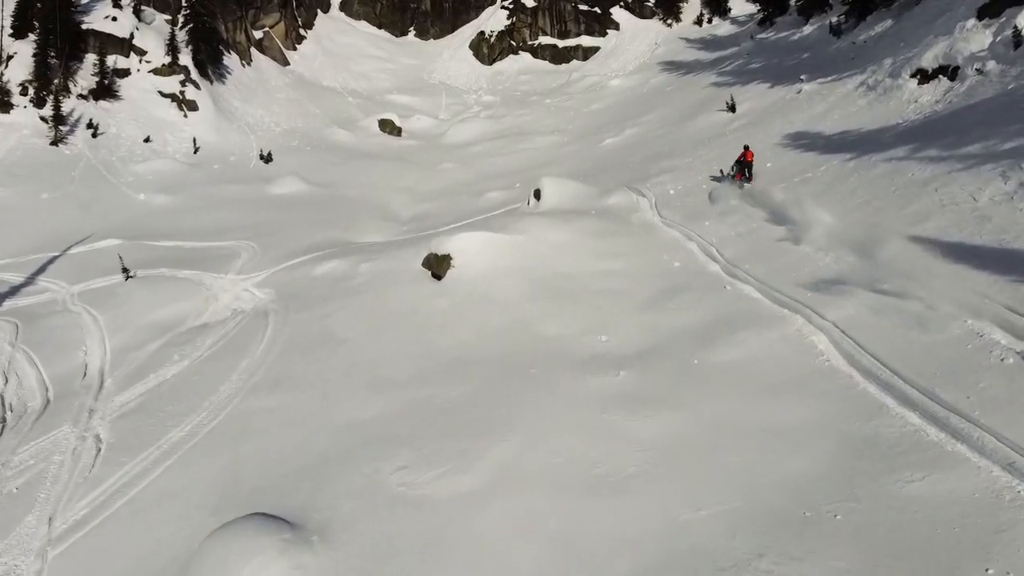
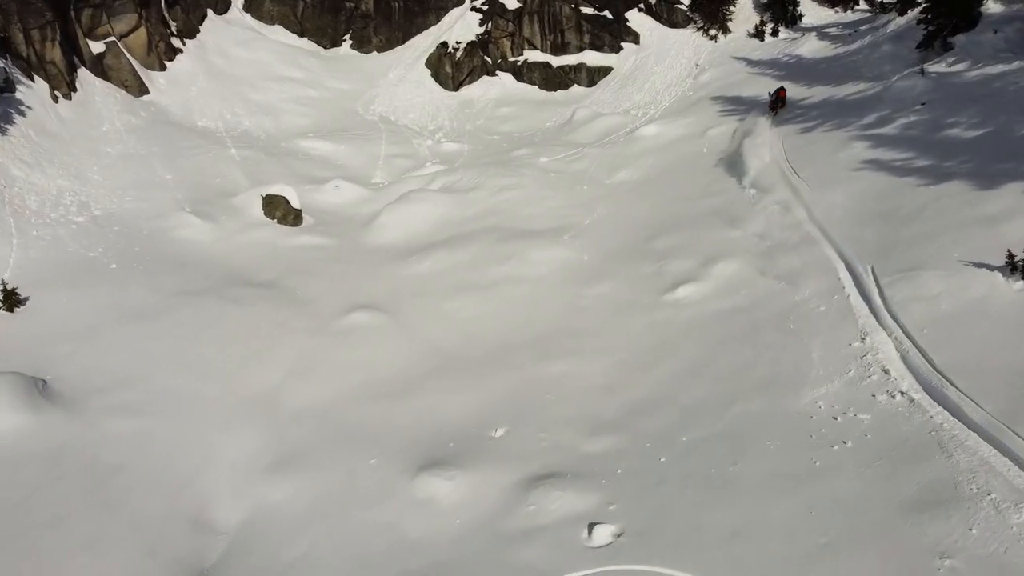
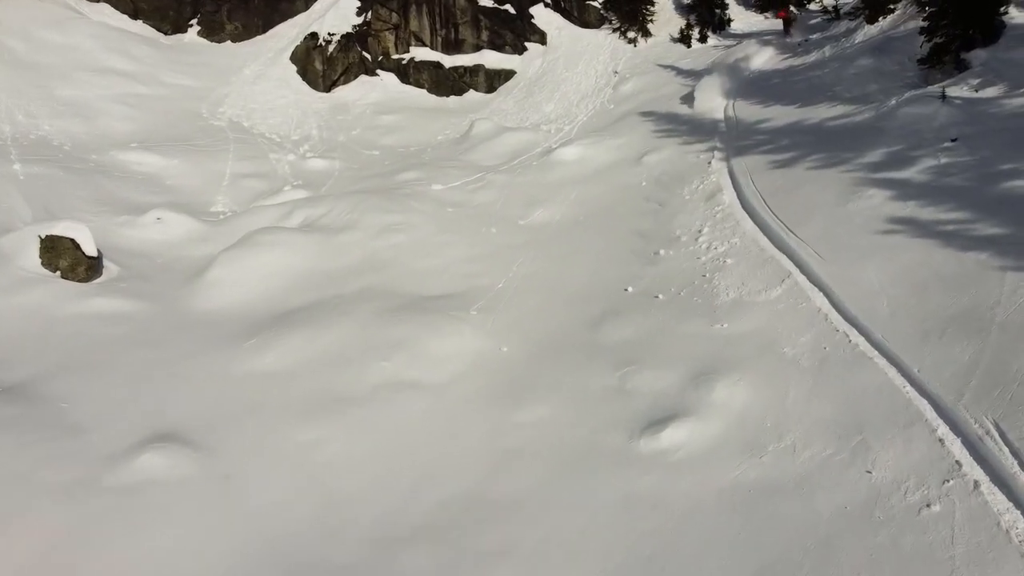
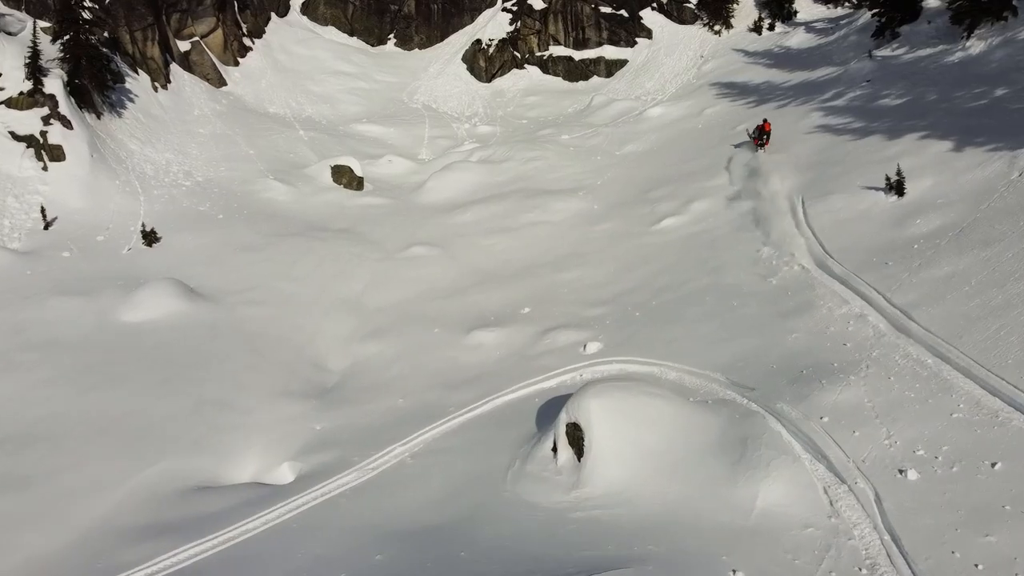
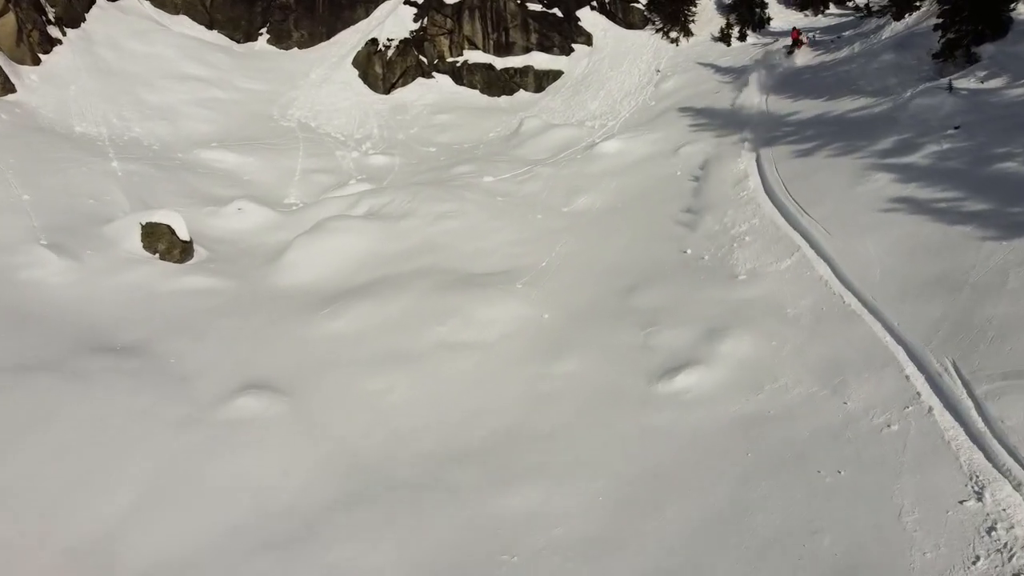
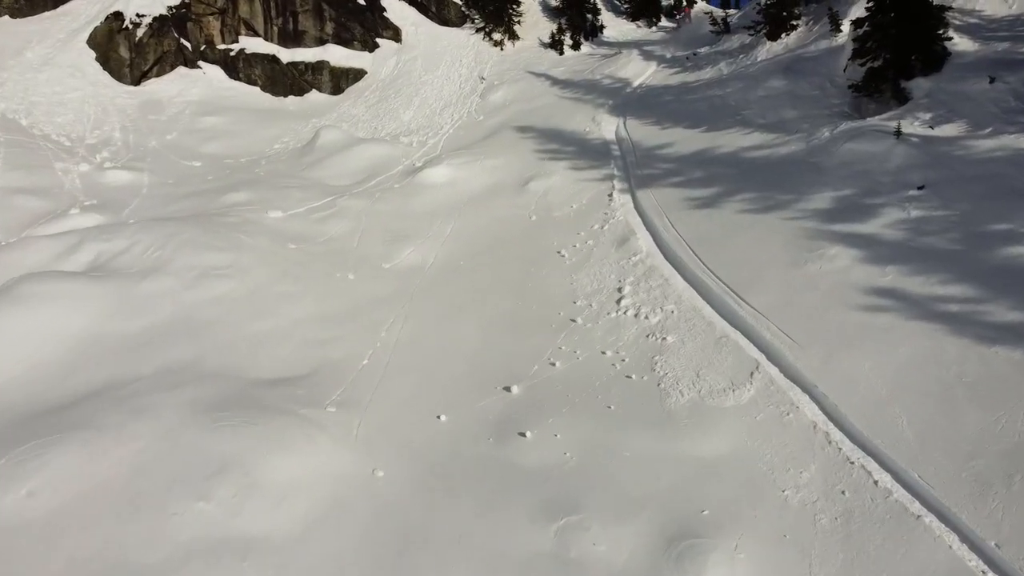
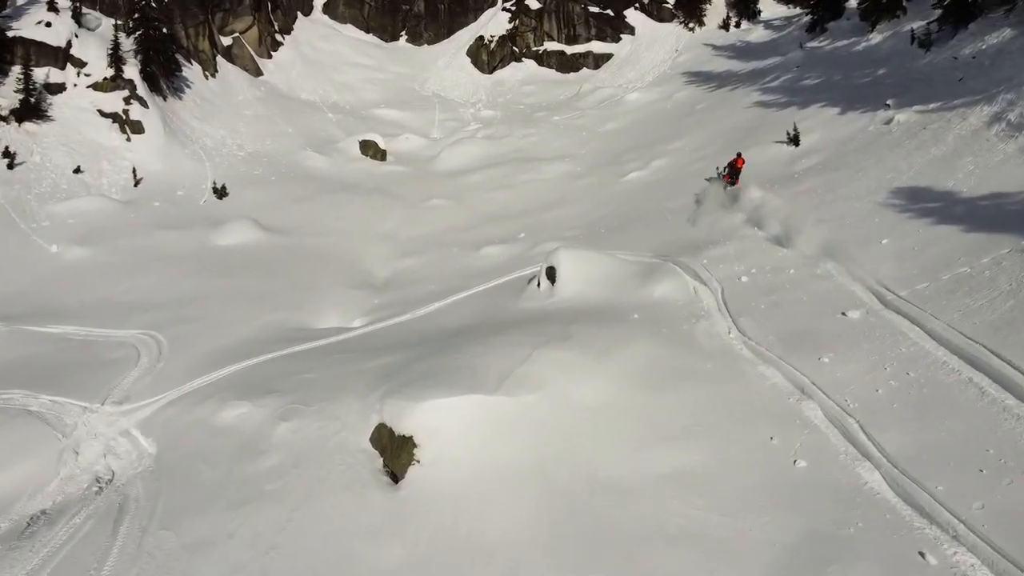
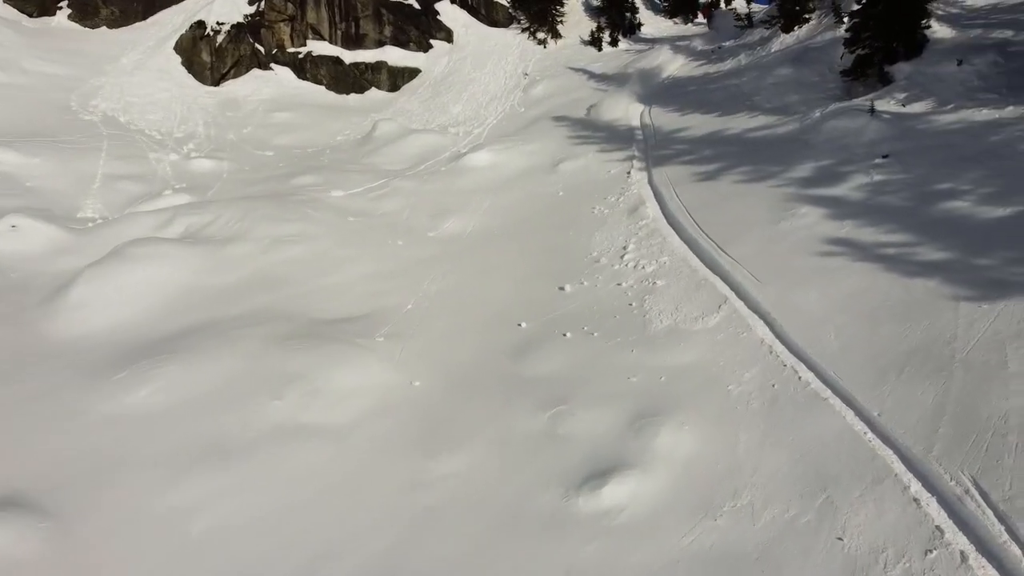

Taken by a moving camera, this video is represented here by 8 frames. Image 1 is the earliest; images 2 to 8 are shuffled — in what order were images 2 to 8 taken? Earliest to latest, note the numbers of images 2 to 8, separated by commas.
7, 4, 2, 5, 3, 8, 6
